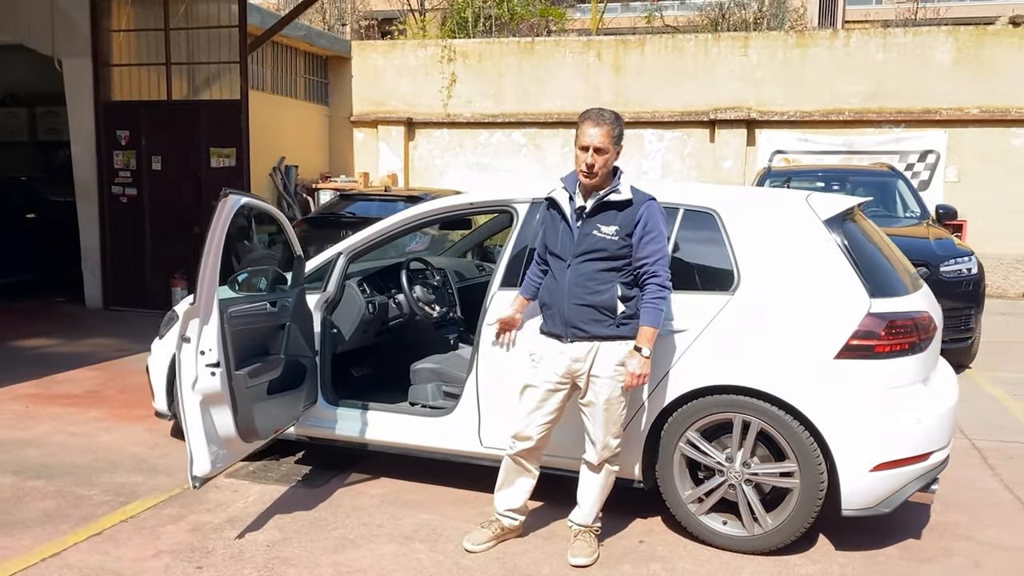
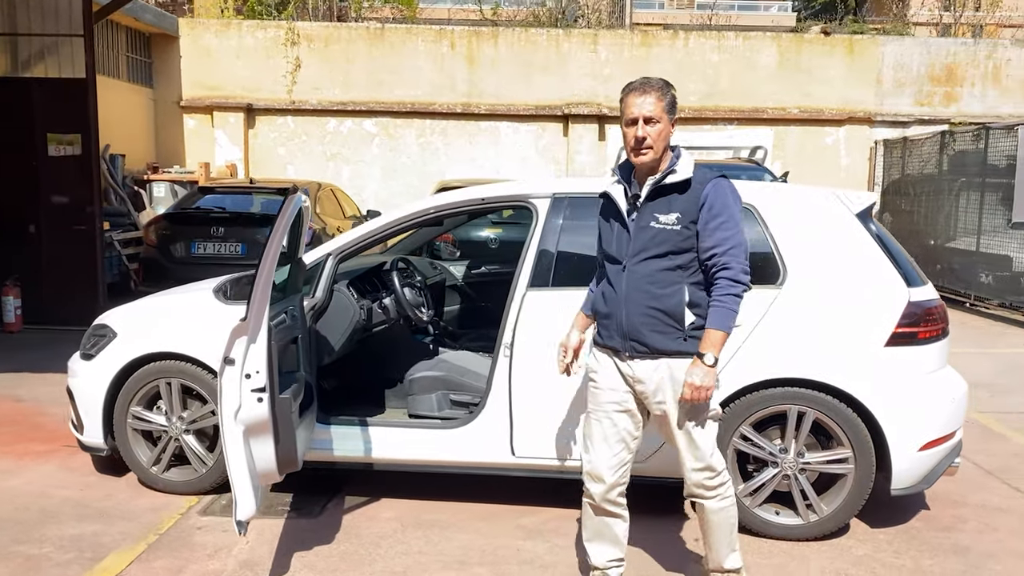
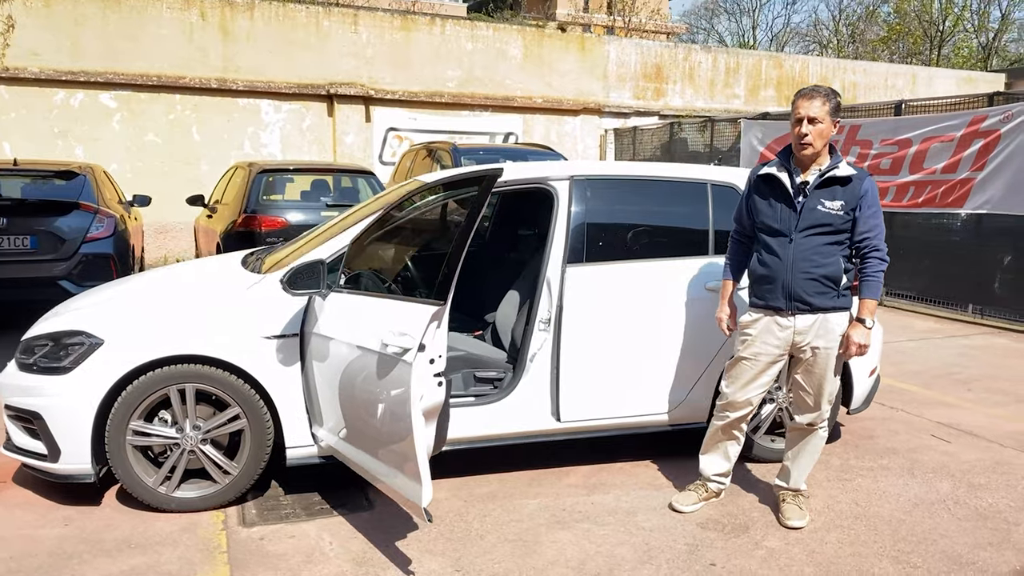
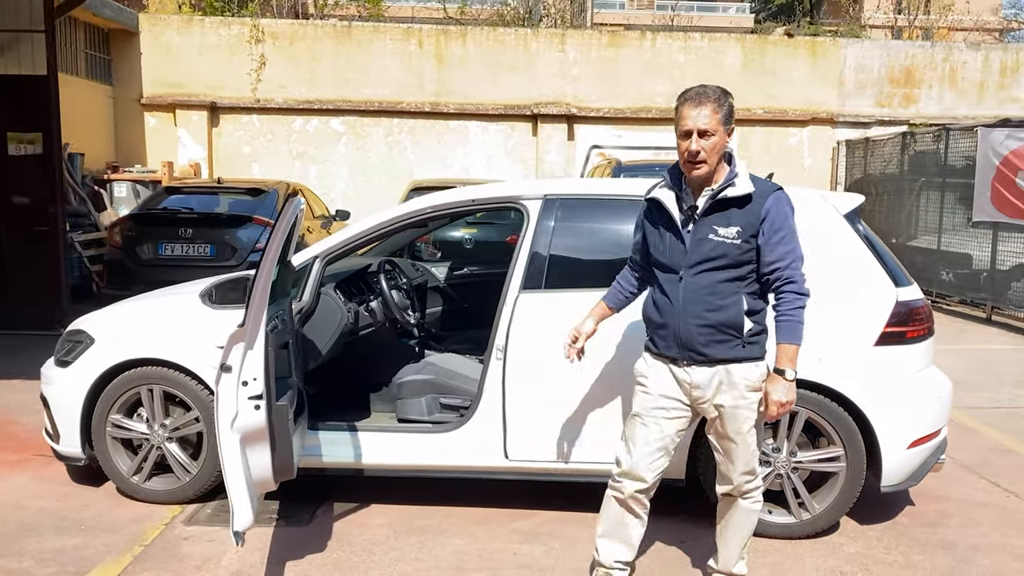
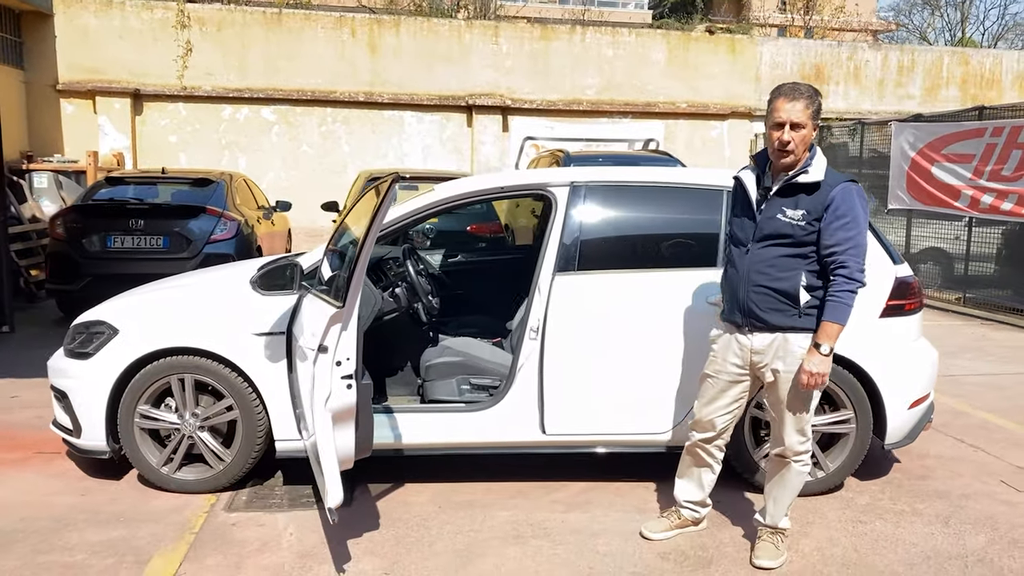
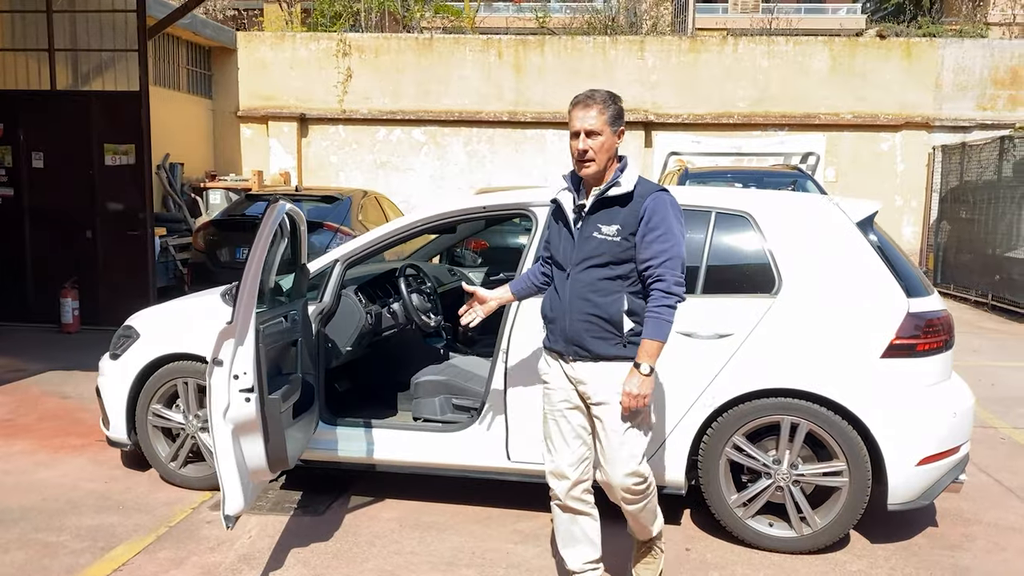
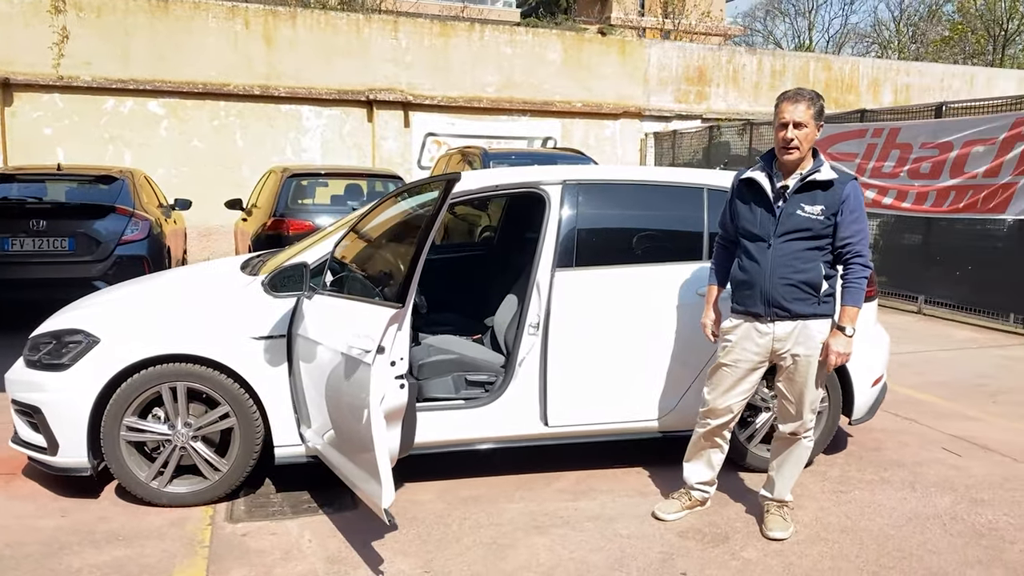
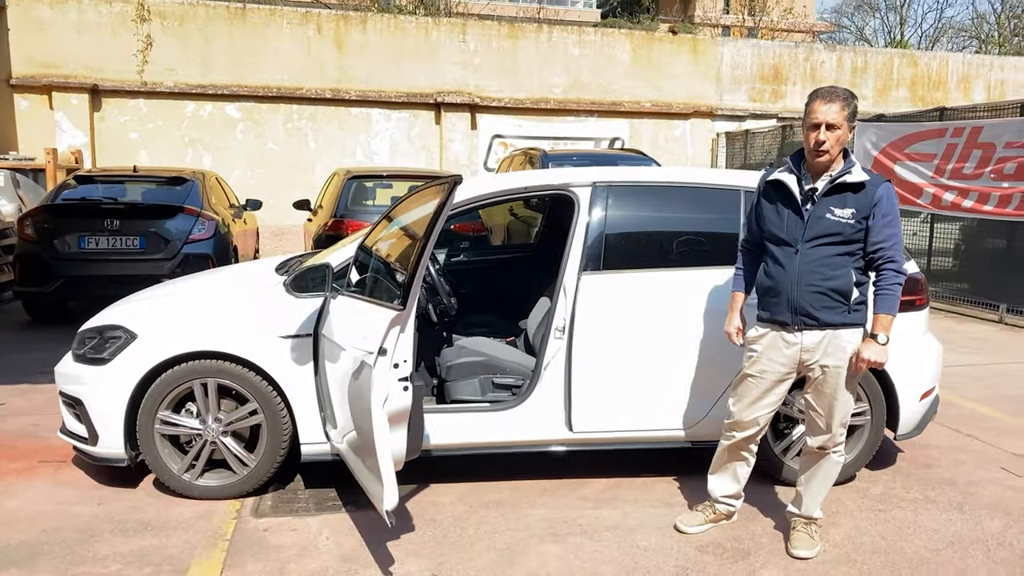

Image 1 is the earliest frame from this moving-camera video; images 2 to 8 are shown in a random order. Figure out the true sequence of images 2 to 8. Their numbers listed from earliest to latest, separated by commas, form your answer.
6, 2, 4, 5, 8, 7, 3
